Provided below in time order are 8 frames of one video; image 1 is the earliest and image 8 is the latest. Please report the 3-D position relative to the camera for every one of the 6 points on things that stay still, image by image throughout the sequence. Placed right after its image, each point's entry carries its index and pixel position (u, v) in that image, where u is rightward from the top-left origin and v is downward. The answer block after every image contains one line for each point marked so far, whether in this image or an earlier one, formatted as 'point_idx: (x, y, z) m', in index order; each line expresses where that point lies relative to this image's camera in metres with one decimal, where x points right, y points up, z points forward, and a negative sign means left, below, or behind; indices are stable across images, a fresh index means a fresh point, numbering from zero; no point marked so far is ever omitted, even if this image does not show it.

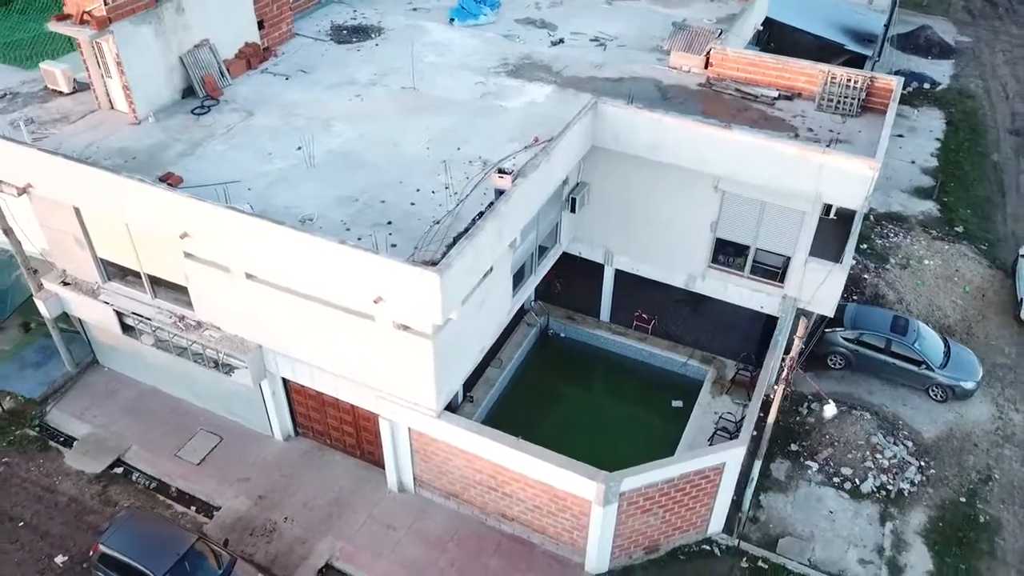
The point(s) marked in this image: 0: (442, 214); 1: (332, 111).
0: (-1.1, +1.1, +12.4) m
1: (-3.3, +3.2, +15.0) m
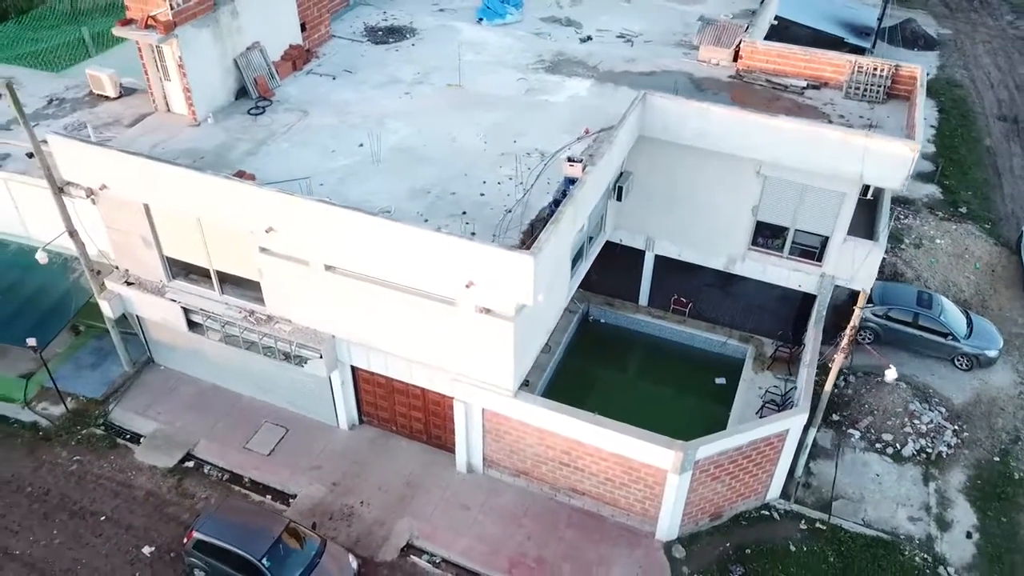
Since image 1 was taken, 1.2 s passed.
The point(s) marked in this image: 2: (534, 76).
0: (0.0, +1.3, +13.0) m
1: (-2.4, +3.4, +15.5) m
2: (+0.5, +4.4, +16.8) m
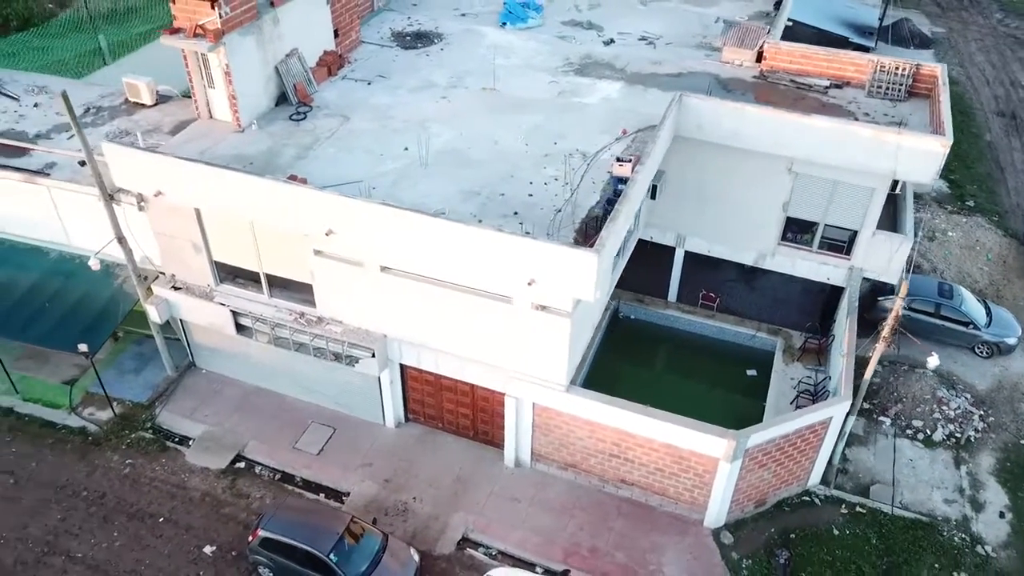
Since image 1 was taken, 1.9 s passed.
0: (+0.8, +1.4, +13.3) m
1: (-1.7, +3.4, +15.8) m
2: (+1.1, +4.4, +17.2) m
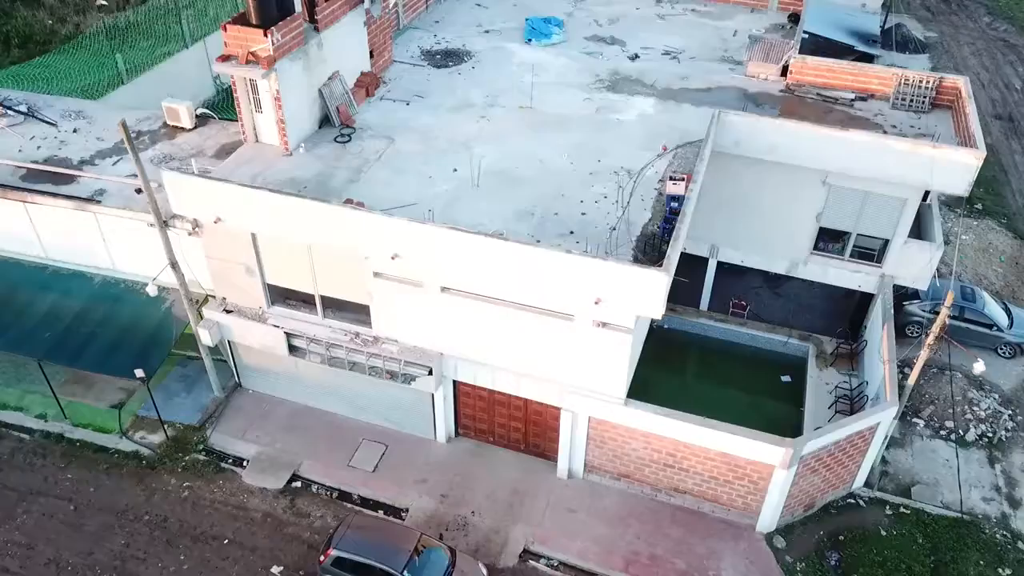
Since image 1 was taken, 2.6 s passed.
0: (+1.7, +1.1, +13.7) m
1: (-0.9, +3.0, +16.1) m
2: (+1.9, +4.1, +17.6) m
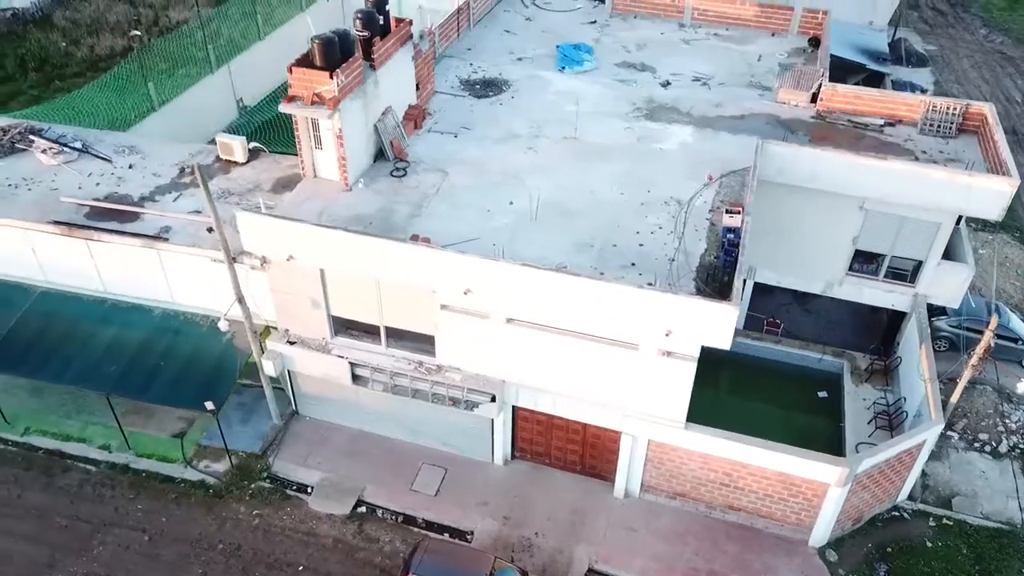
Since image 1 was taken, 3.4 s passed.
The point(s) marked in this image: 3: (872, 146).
0: (+2.8, +0.6, +14.3) m
1: (+0.1, +2.5, +16.7) m
2: (+2.8, +3.6, +18.2) m
3: (+7.7, +3.0, +17.5) m
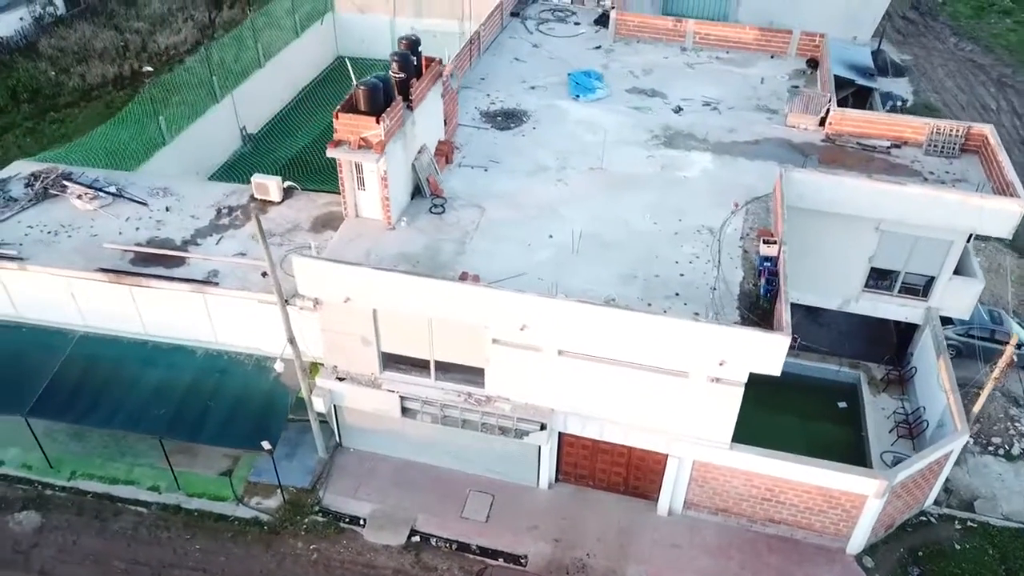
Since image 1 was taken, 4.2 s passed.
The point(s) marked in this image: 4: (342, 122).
0: (+3.7, +0.1, +15.0) m
1: (+0.8, +1.9, +17.2) m
2: (+3.4, +3.1, +18.9) m
3: (+8.3, +2.7, +18.4) m
4: (-3.1, +3.1, +15.1) m
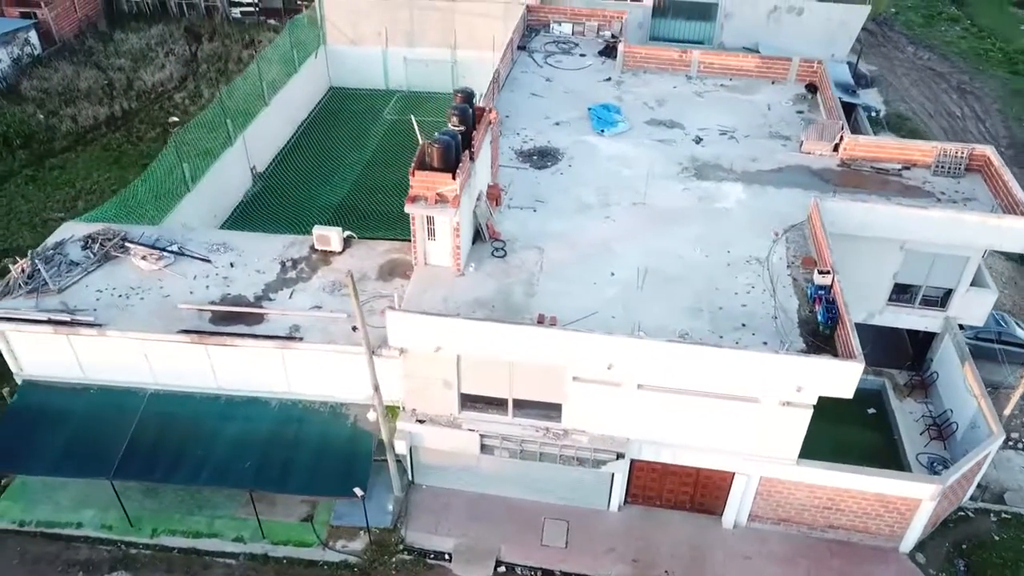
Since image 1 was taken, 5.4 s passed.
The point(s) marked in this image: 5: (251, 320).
0: (+5.1, -0.4, +16.1) m
1: (+2.0, +1.2, +18.2) m
2: (+4.4, +2.5, +20.0) m
3: (+9.4, +2.4, +19.9) m
4: (-1.8, +2.1, +15.8) m
5: (-5.3, -0.6, +16.6) m
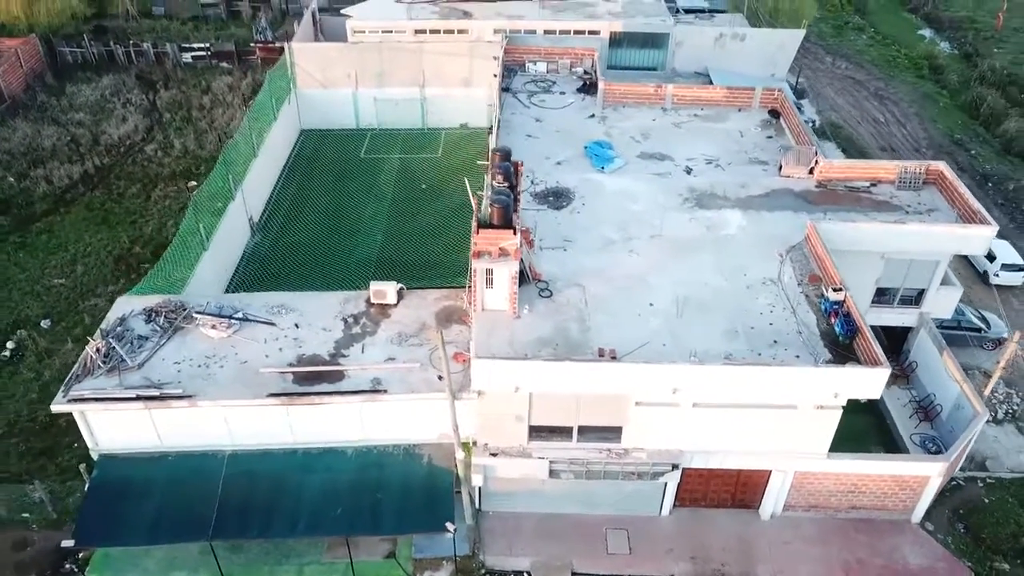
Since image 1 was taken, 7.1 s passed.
0: (+6.4, -0.9, +18.5) m
1: (+3.0, +0.5, +20.2) m
2: (+5.0, +2.0, +22.3) m
3: (+10.0, +2.3, +22.7) m
4: (-0.7, +1.1, +17.4) m
5: (-3.9, -1.9, +17.8) m
